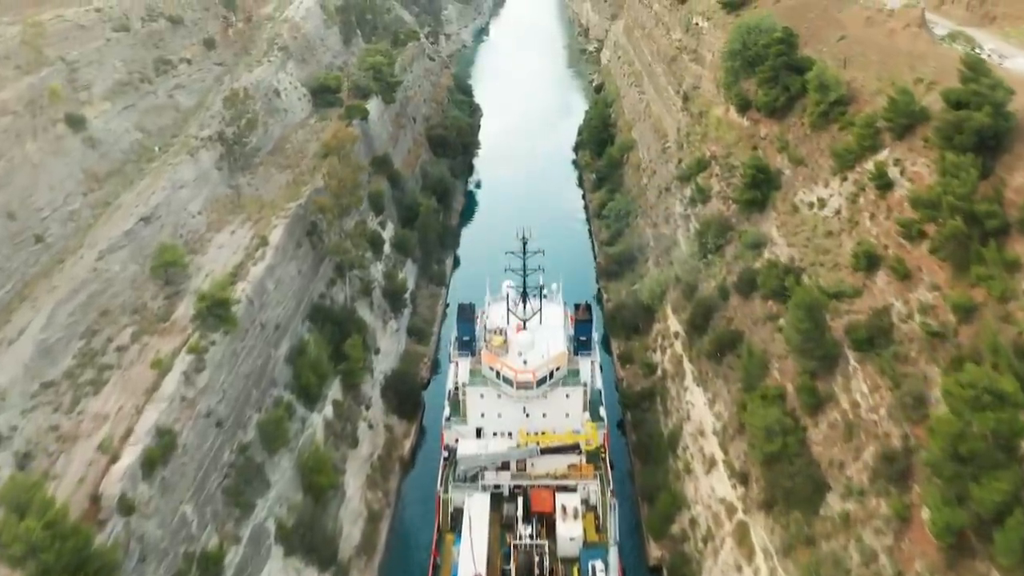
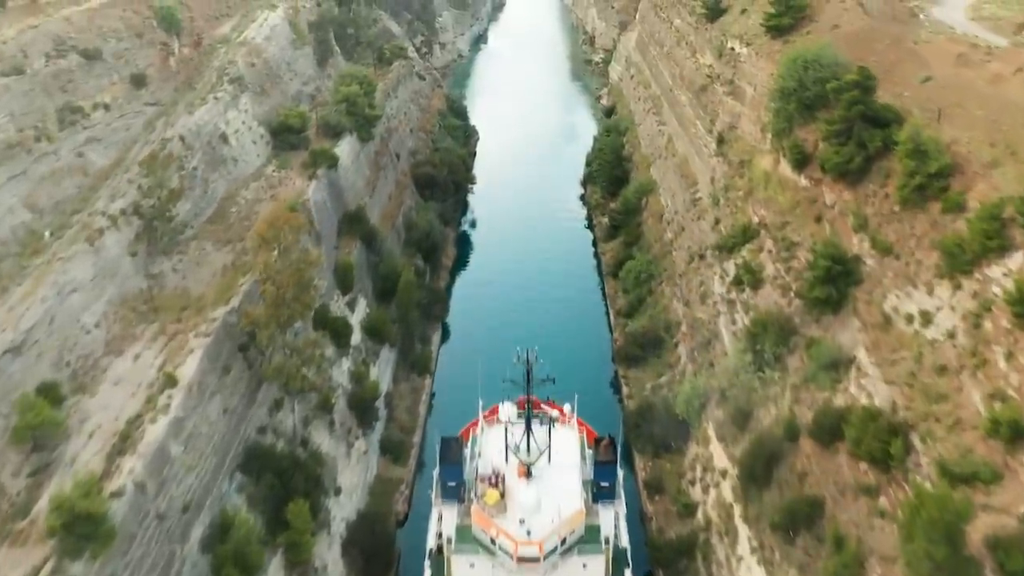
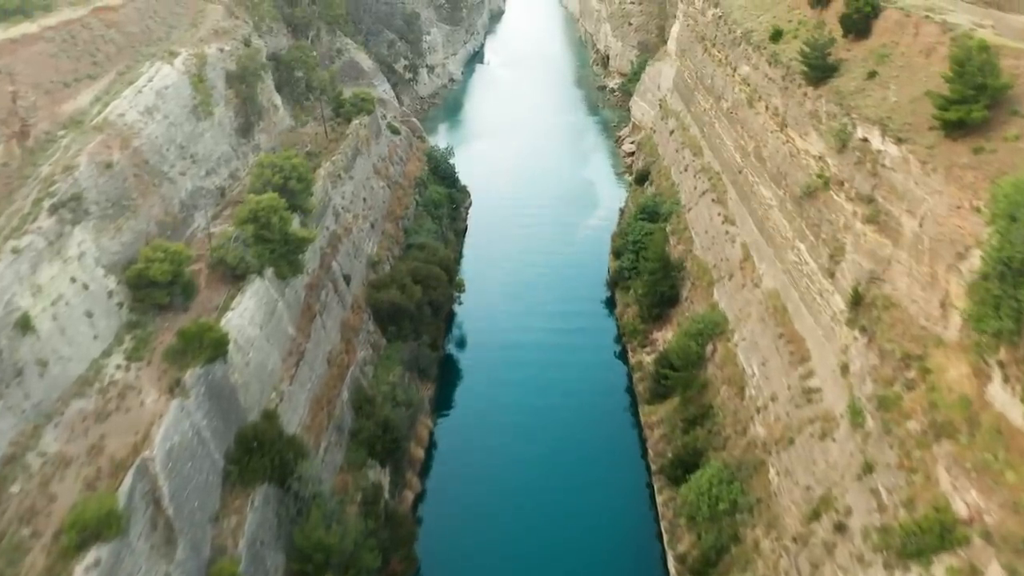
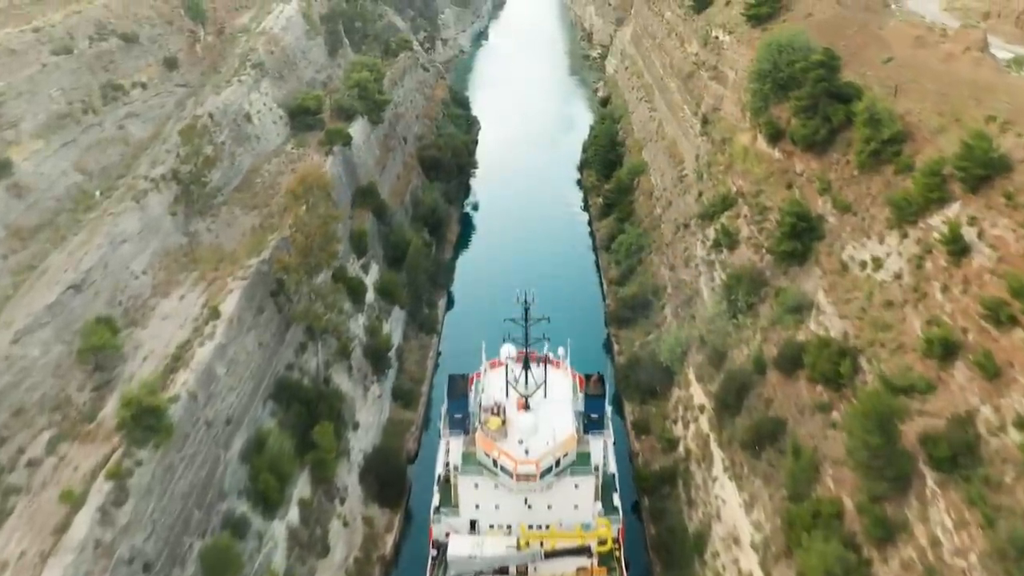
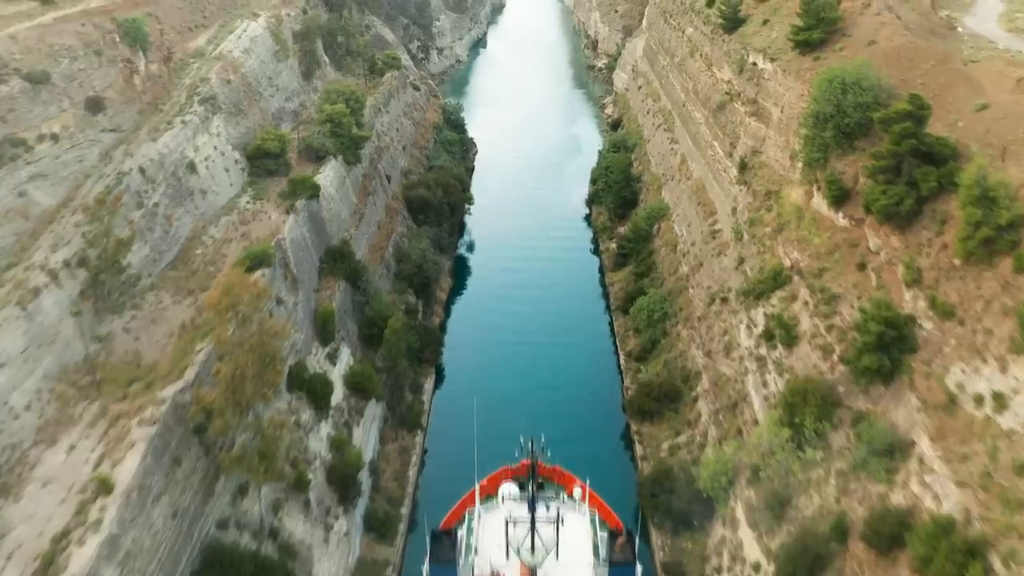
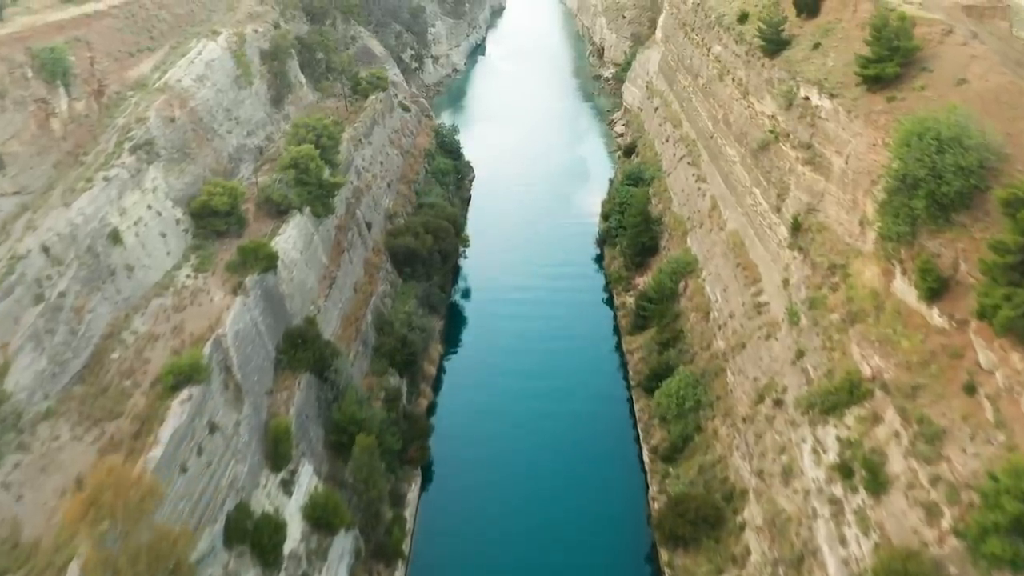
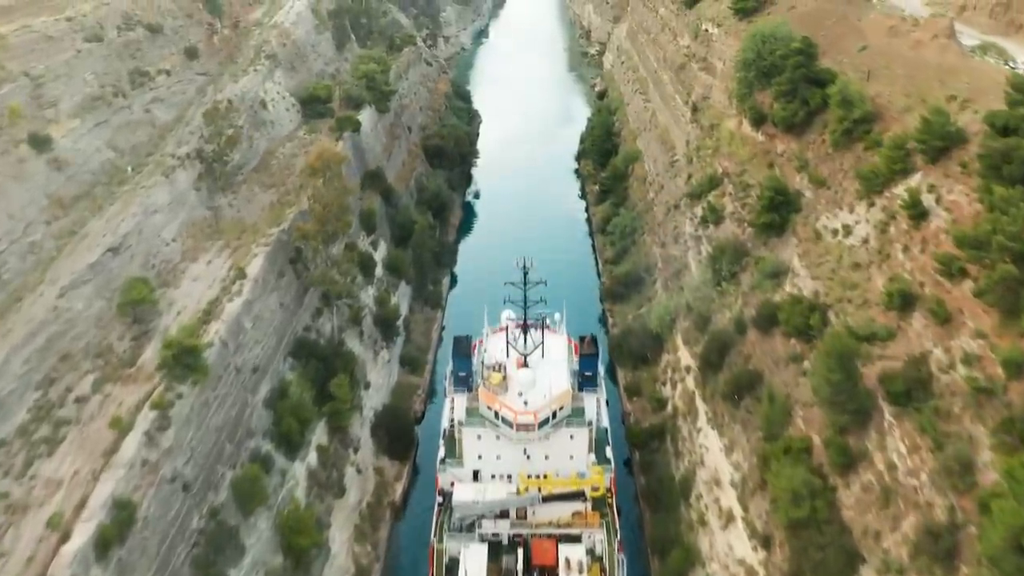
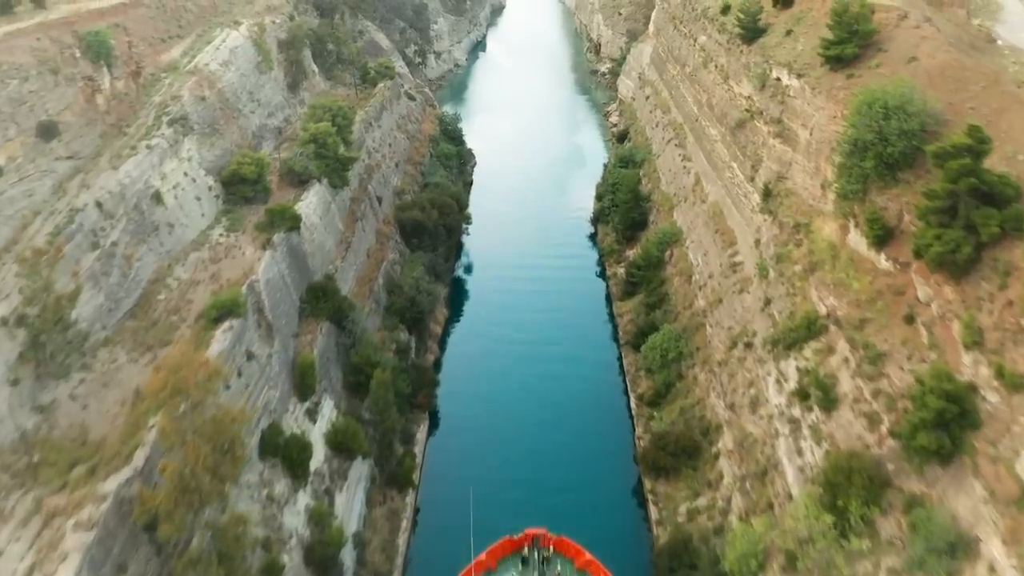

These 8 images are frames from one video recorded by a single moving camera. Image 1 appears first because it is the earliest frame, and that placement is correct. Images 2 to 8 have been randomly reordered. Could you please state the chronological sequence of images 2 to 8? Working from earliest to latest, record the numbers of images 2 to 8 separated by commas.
7, 4, 2, 5, 8, 6, 3
